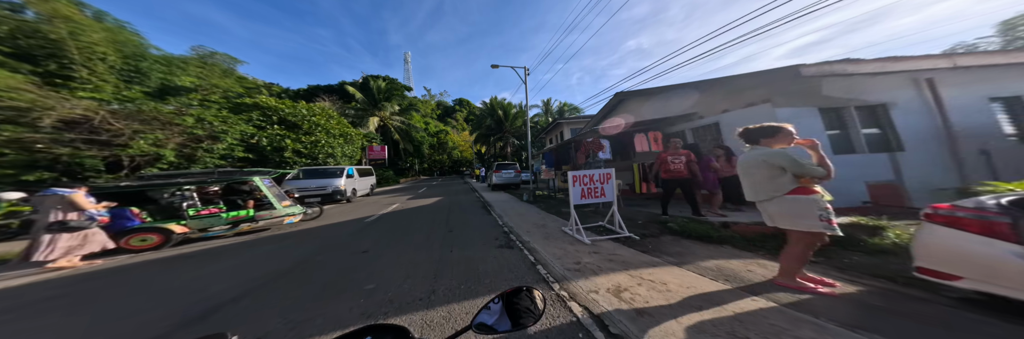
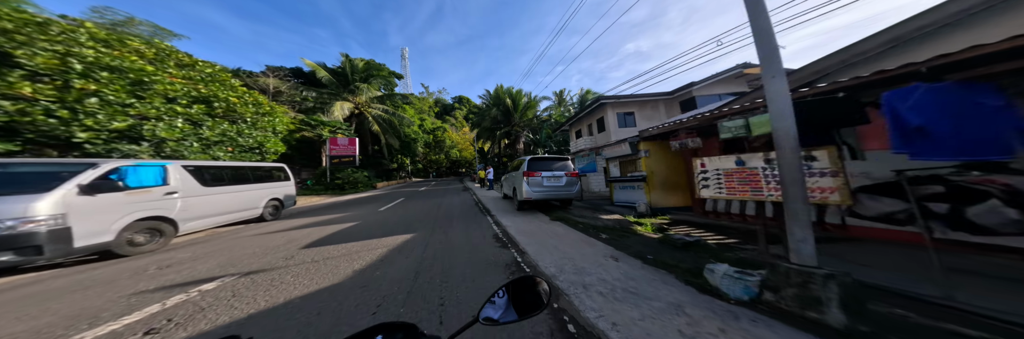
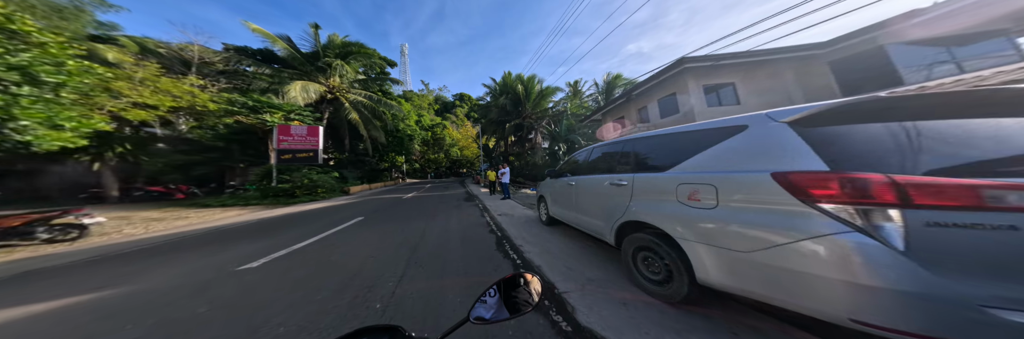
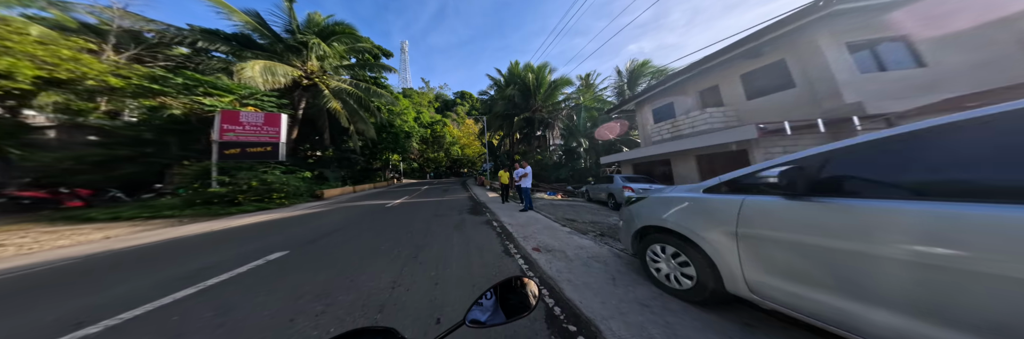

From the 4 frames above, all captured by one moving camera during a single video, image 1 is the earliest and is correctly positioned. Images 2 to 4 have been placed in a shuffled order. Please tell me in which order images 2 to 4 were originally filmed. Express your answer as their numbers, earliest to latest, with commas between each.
2, 3, 4
